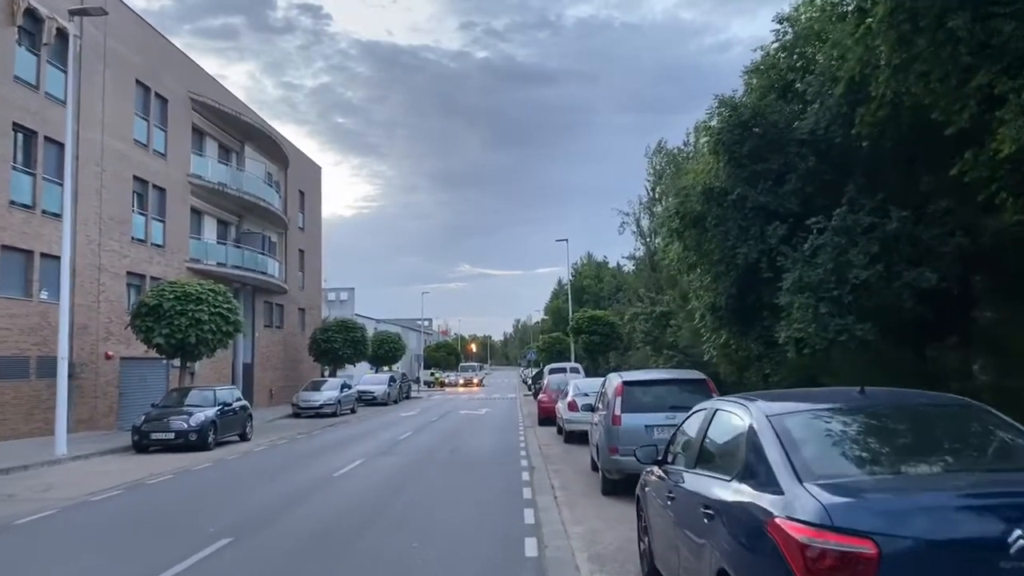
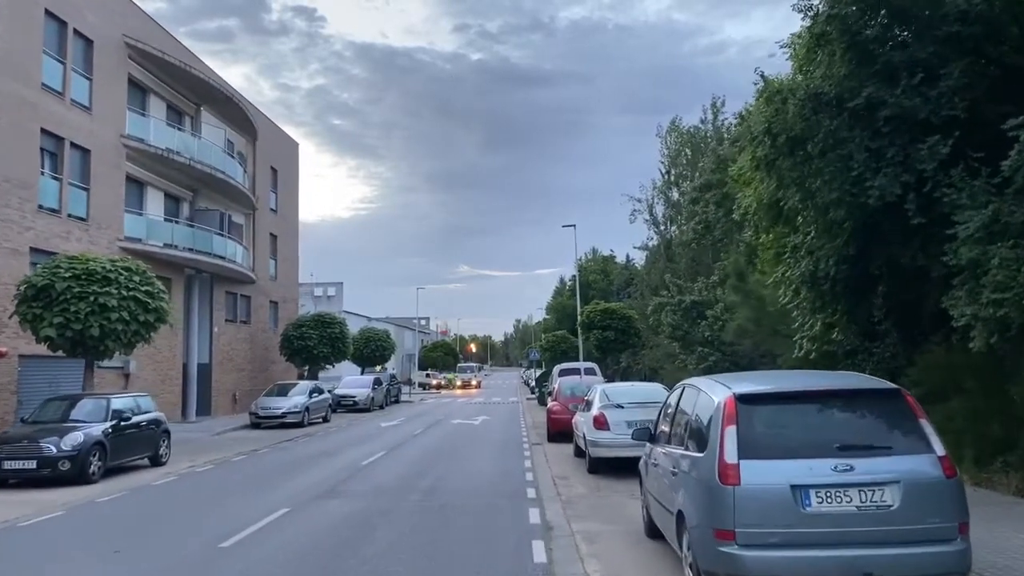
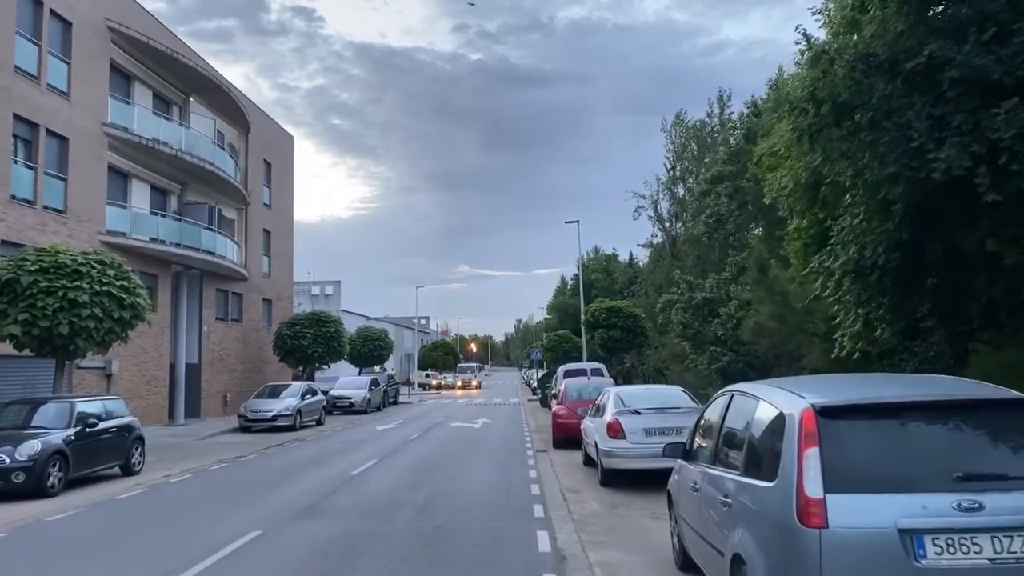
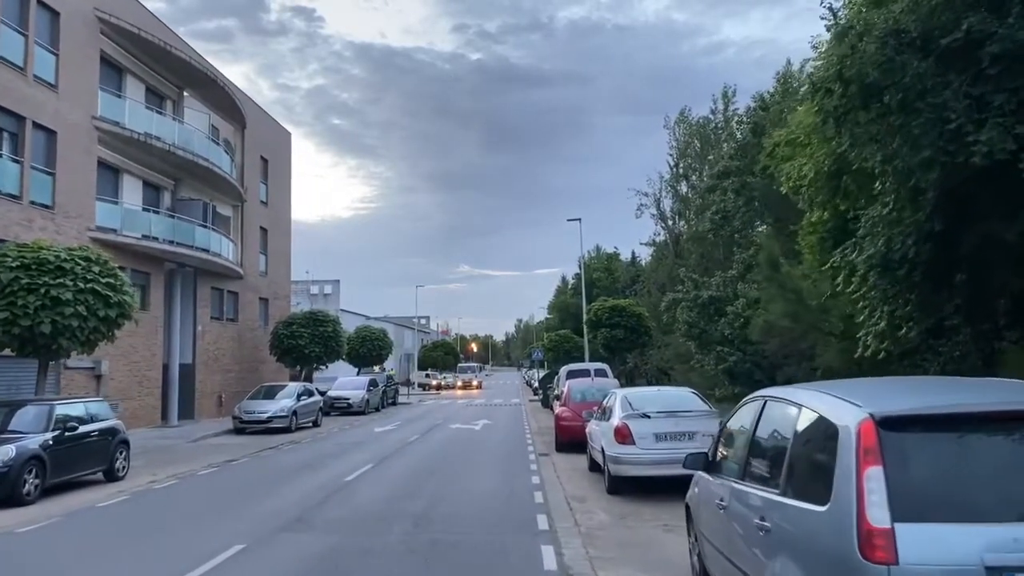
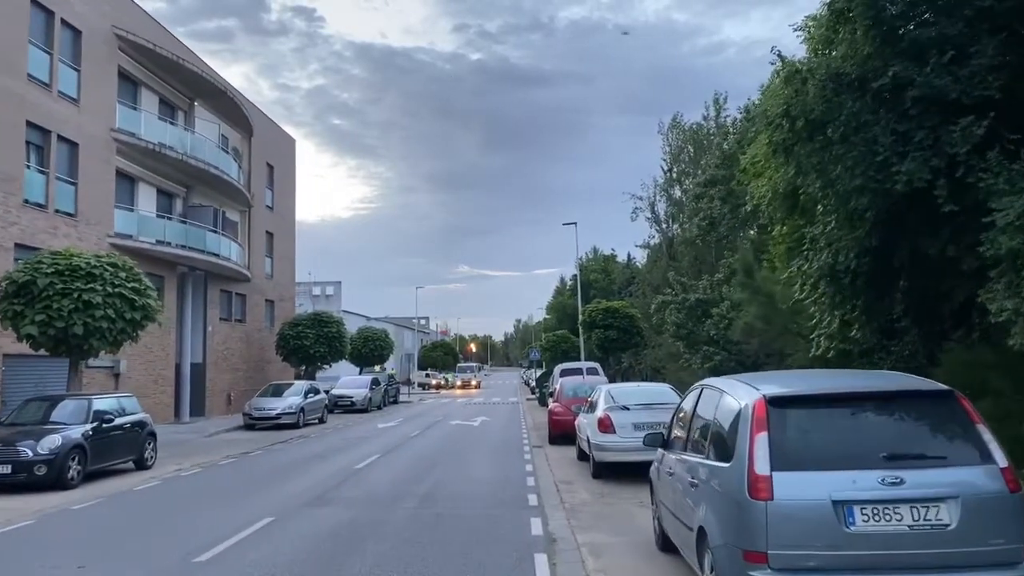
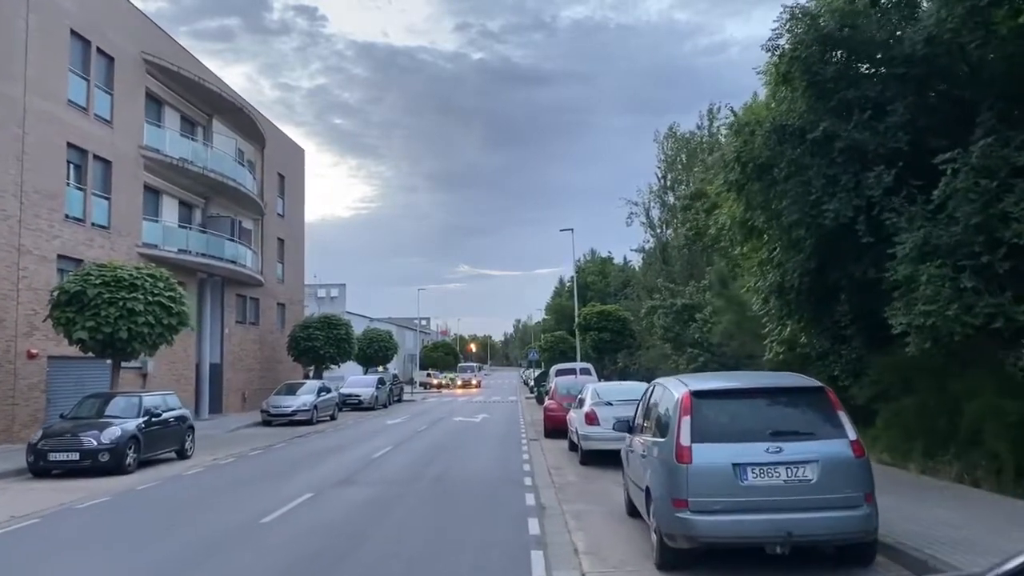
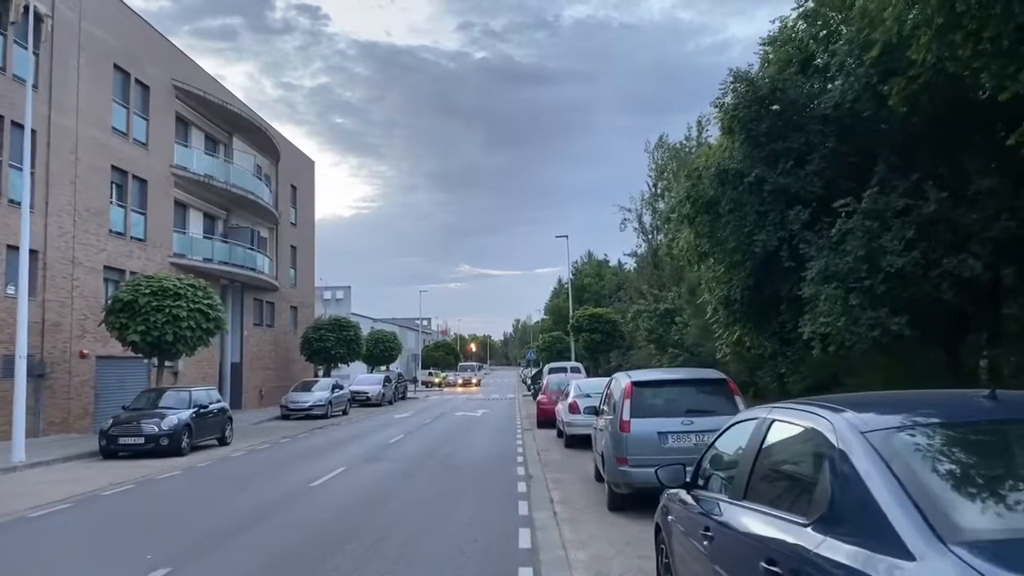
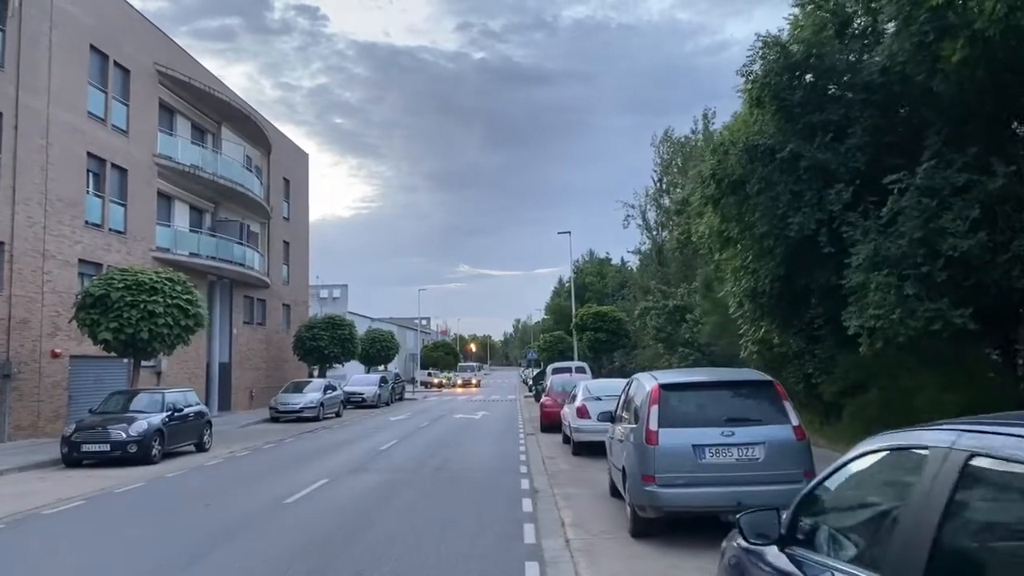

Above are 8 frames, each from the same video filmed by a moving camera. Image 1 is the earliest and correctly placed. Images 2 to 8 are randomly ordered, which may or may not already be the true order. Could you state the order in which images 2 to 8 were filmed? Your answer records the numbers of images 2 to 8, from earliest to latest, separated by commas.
7, 8, 6, 2, 5, 3, 4
